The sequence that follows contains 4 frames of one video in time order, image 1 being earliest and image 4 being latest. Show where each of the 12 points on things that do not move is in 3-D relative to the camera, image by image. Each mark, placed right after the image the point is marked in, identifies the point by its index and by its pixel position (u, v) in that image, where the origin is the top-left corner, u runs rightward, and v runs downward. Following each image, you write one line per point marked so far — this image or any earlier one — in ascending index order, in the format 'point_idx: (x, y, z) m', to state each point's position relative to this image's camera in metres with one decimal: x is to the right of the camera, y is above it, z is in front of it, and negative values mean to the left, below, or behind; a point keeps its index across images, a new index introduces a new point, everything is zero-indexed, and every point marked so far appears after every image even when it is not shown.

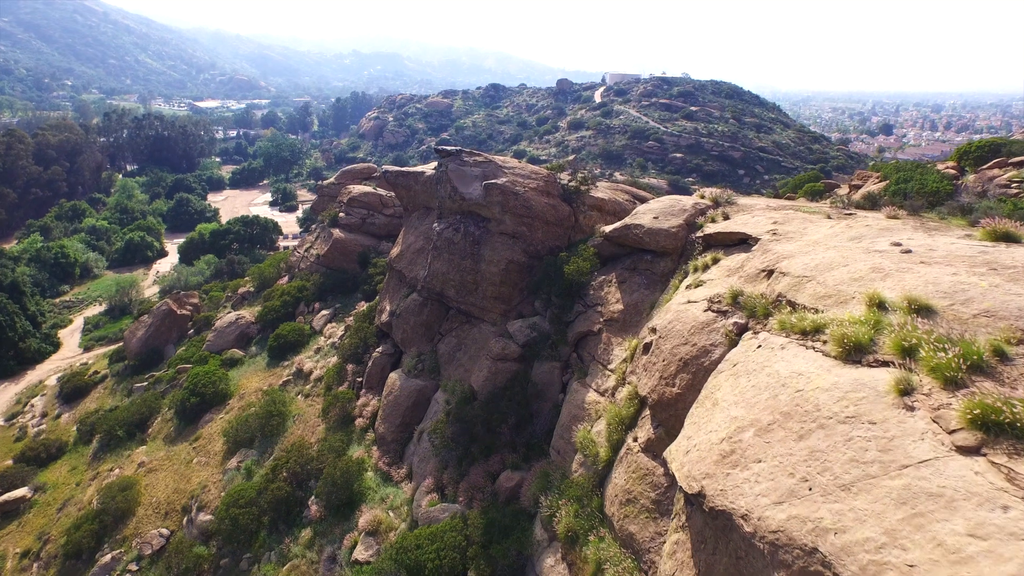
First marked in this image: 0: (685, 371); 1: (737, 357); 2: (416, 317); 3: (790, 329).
0: (+2.5, -1.2, +8.0) m
1: (+2.8, -0.9, +7.0) m
2: (-2.8, -0.9, +16.5) m
3: (+3.3, -0.5, +6.5) m
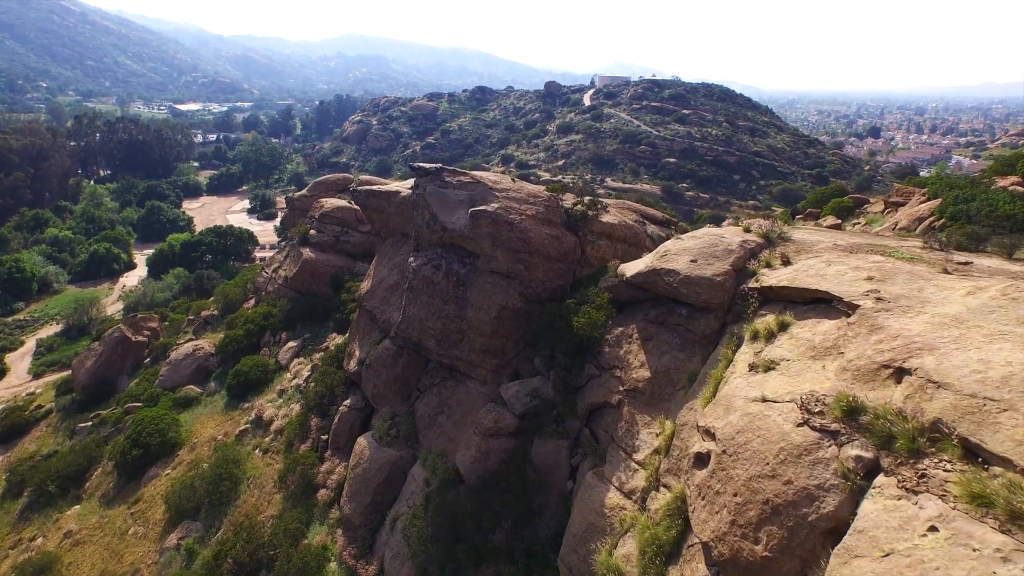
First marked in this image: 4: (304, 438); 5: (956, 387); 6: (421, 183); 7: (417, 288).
0: (+2.5, -2.3, +5.3) m
1: (+2.8, -1.9, +4.2) m
2: (-3.0, -2.0, +13.6) m
3: (+3.4, -1.5, +3.8) m
4: (-6.0, -4.3, +16.1) m
5: (+3.8, -0.9, +4.8) m
6: (-2.1, +2.4, +12.7) m
7: (-2.1, 0.0, +12.4) m
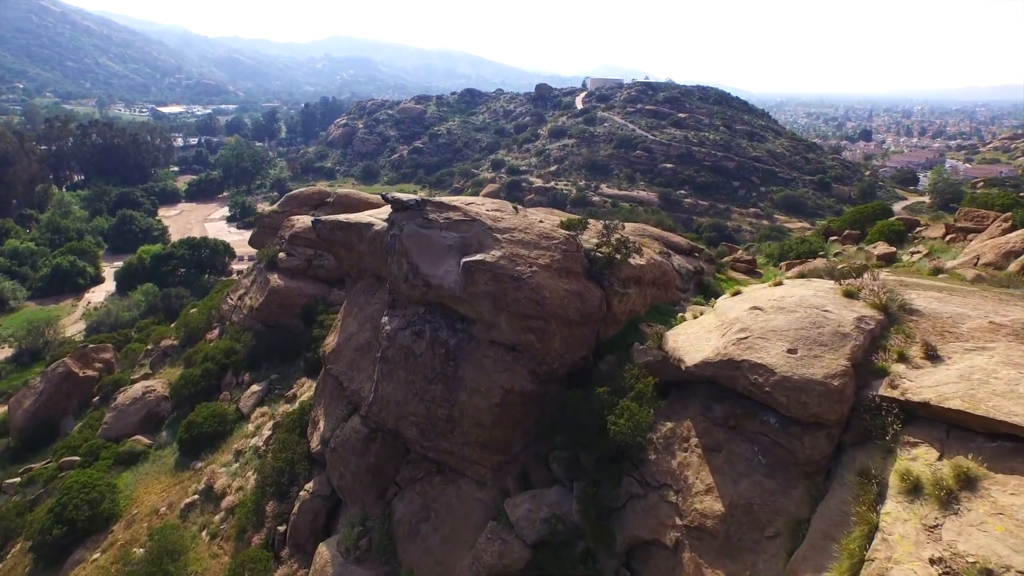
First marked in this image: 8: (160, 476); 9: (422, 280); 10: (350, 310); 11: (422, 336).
0: (+2.8, -3.4, +2.4) m
1: (+3.1, -3.0, +1.3) m
2: (-2.9, -3.2, +10.6) m
3: (+3.6, -2.7, +0.9) m
4: (-6.0, -5.6, +13.0) m
5: (+4.1, -2.0, +1.9) m
6: (-2.0, +1.2, +9.7) m
7: (-2.0, -1.2, +9.3) m
8: (-11.3, -6.0, +17.8) m
9: (-1.5, +0.1, +9.0) m
10: (-3.6, -0.5, +12.4) m
11: (-1.5, -0.8, +9.2) m
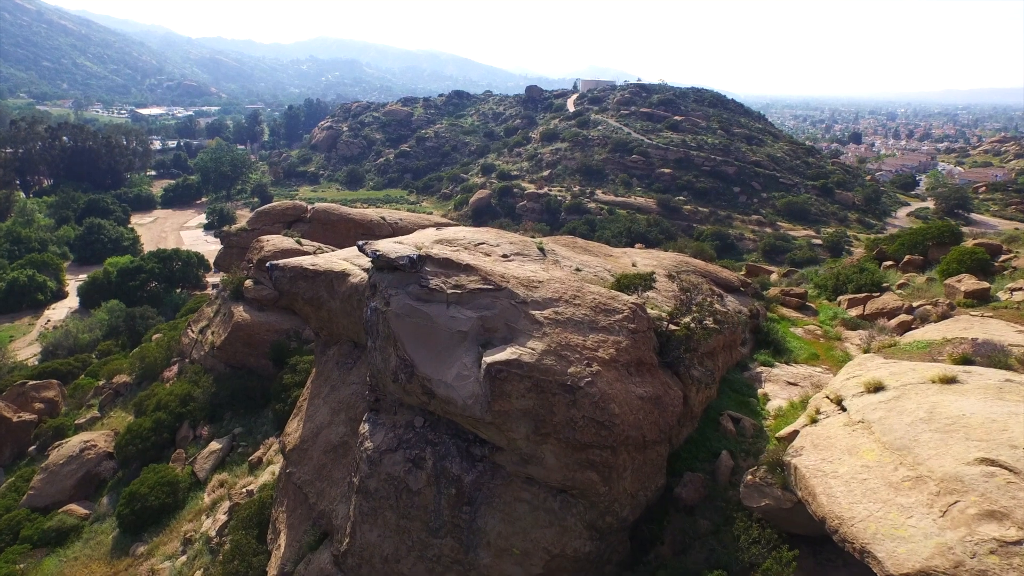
0: (+3.4, -4.5, -0.6) m
1: (+3.8, -4.1, -1.7) m
2: (-2.4, -4.3, +7.4) m
3: (+4.3, -3.7, -2.1) m
4: (-5.5, -6.7, +9.8) m
5: (+4.7, -3.0, -1.1) m
6: (-1.6, +0.1, +6.6) m
7: (-1.5, -2.3, +6.3) m
8: (-11.0, -7.2, +14.5) m
9: (-1.0, -1.0, +6.0) m
10: (-3.2, -1.6, +9.2) m
11: (-1.0, -1.9, +6.1) m
